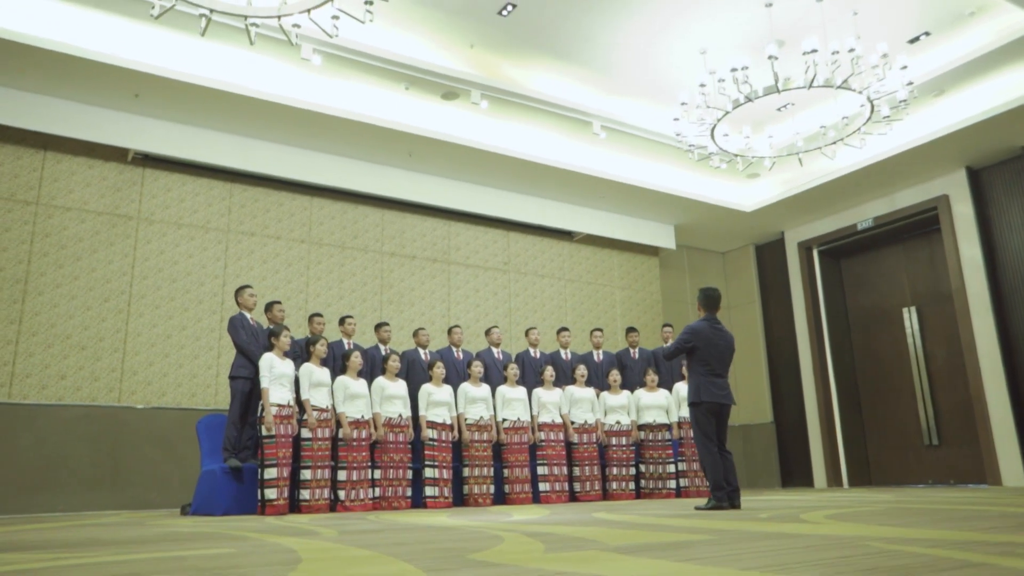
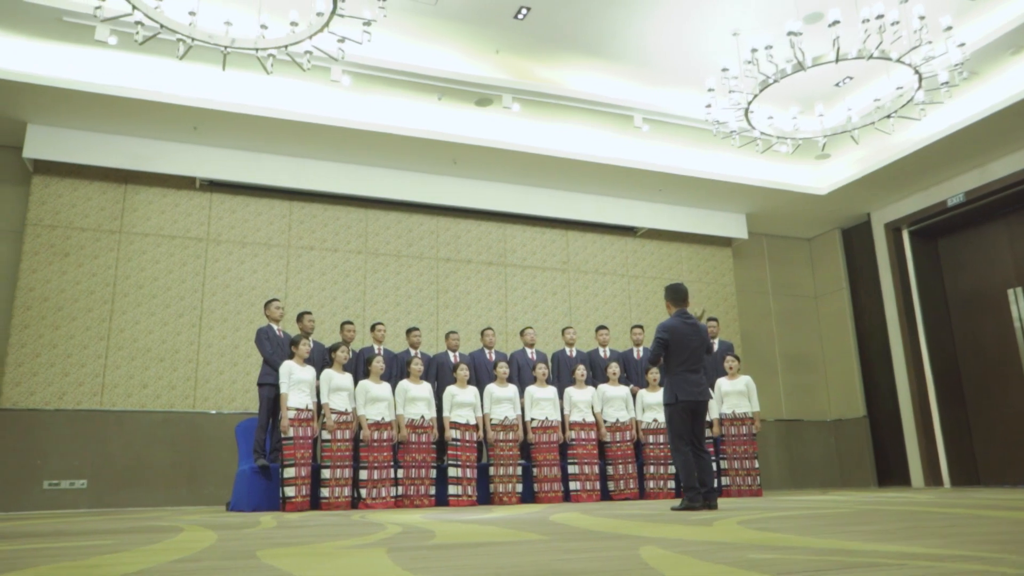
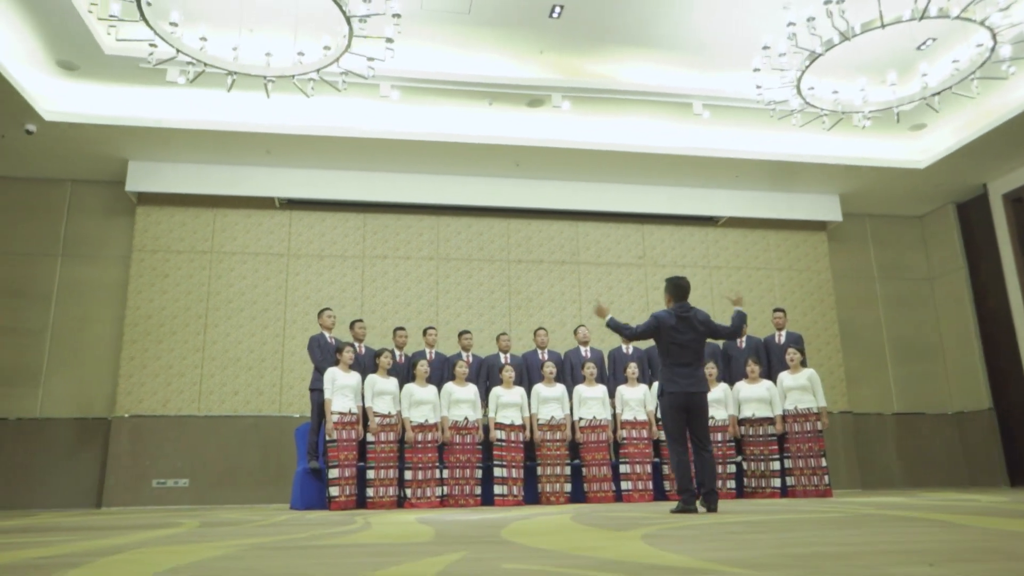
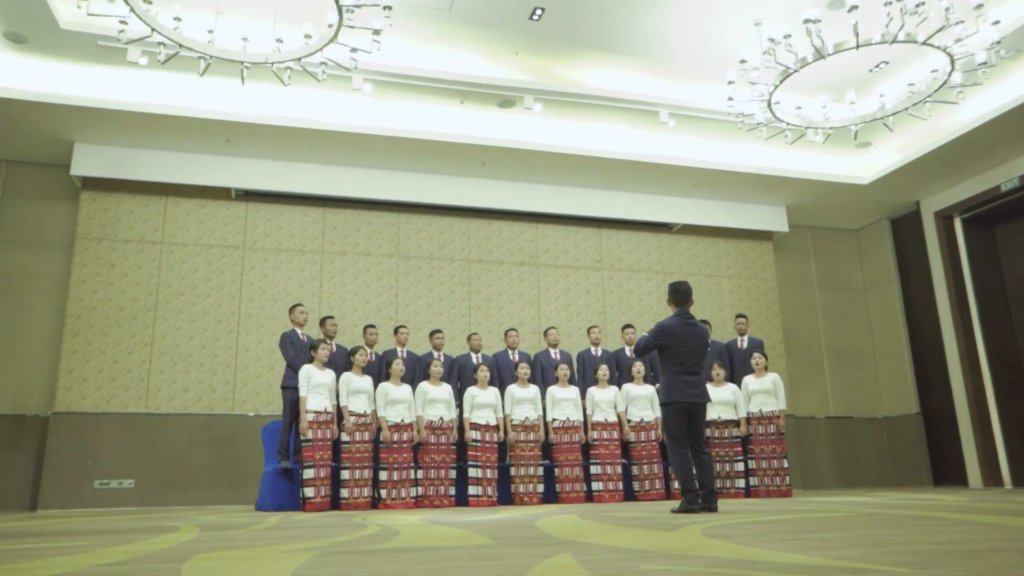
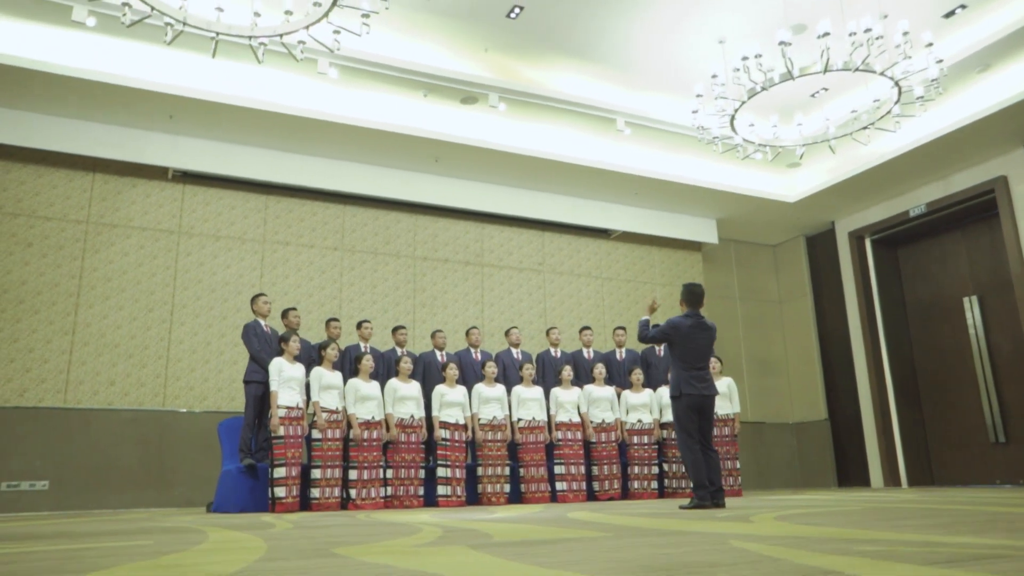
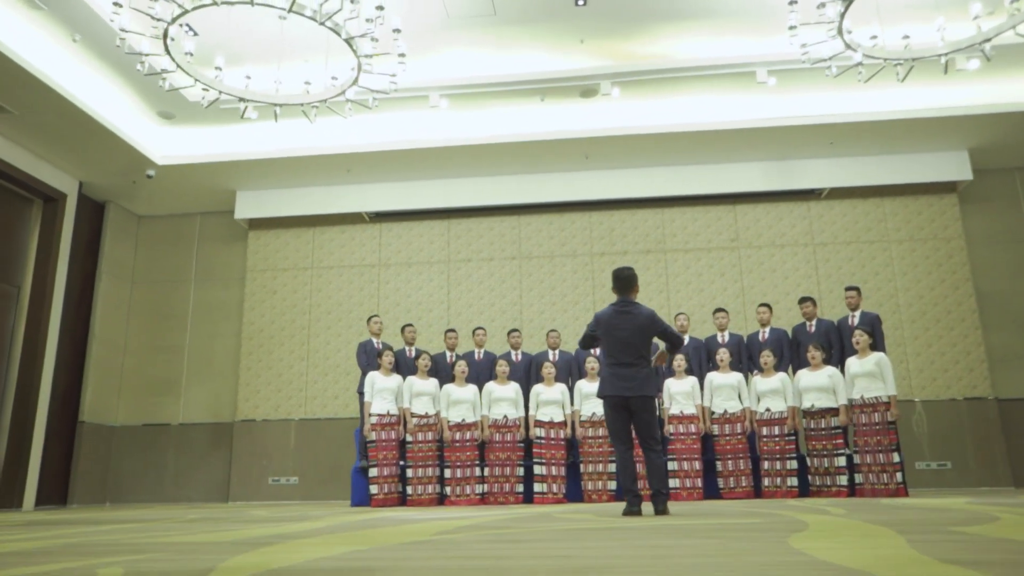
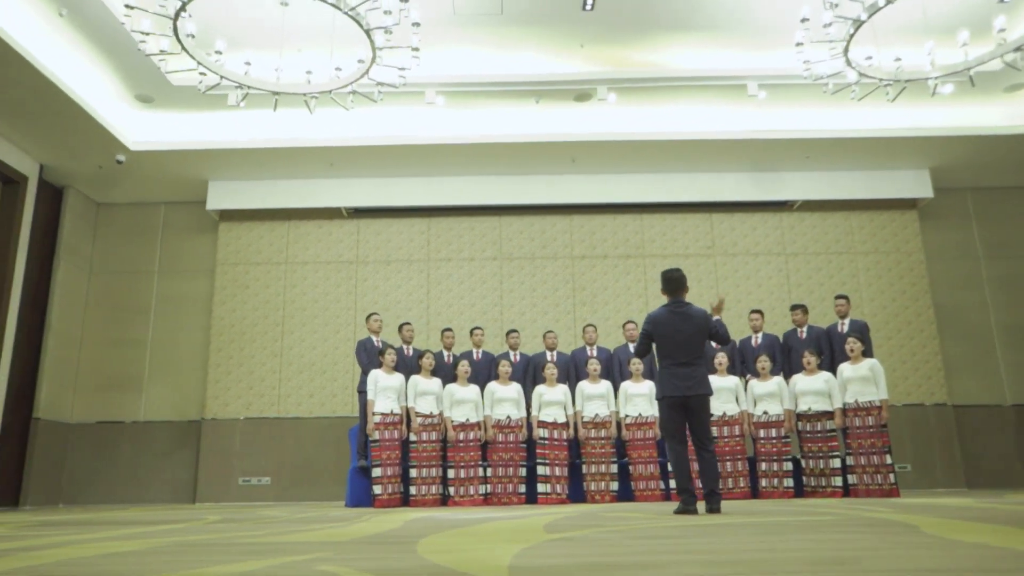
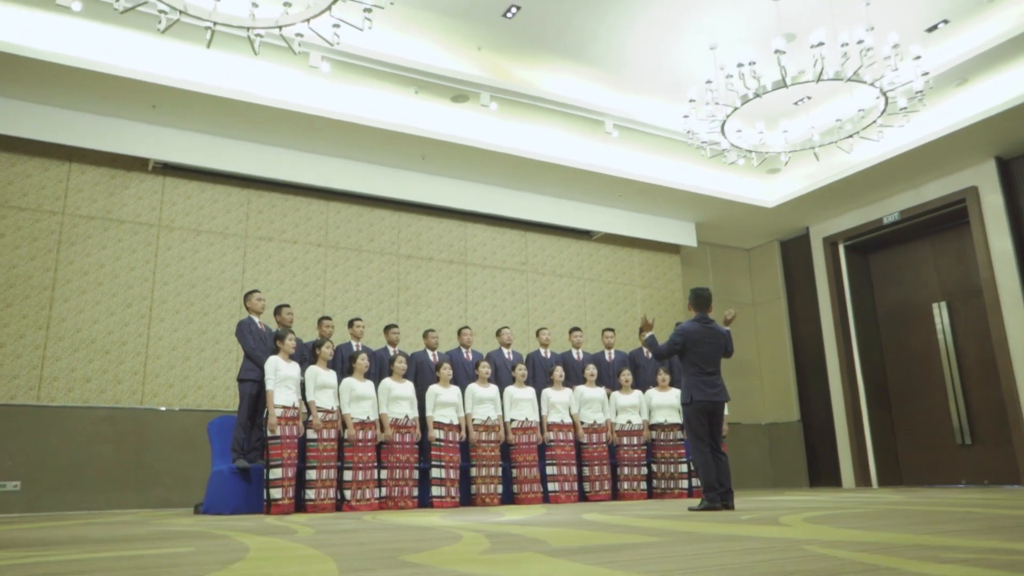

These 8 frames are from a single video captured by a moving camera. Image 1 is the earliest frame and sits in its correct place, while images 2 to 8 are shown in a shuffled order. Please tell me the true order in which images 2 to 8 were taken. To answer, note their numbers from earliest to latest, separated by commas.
8, 5, 2, 4, 3, 7, 6
